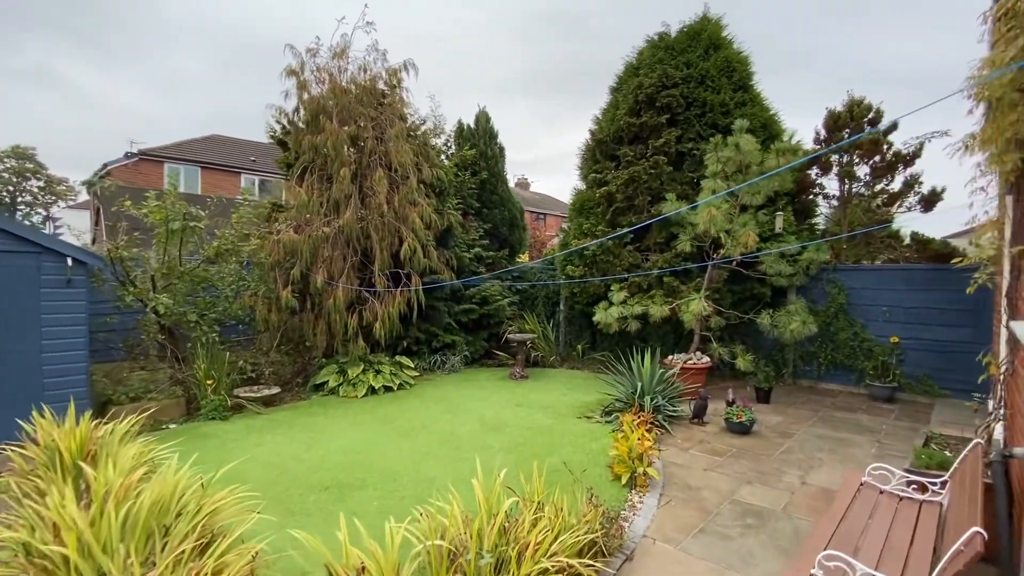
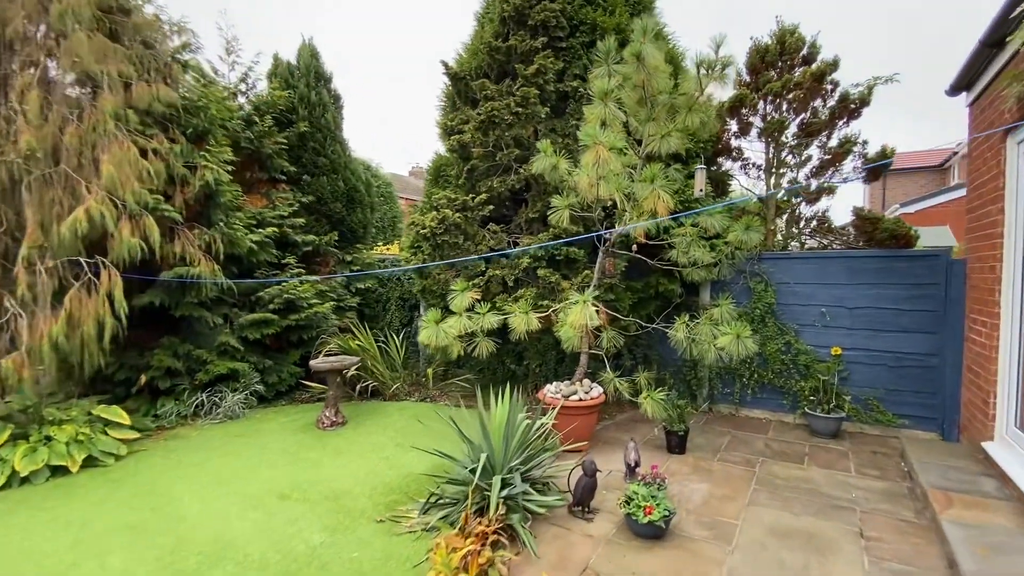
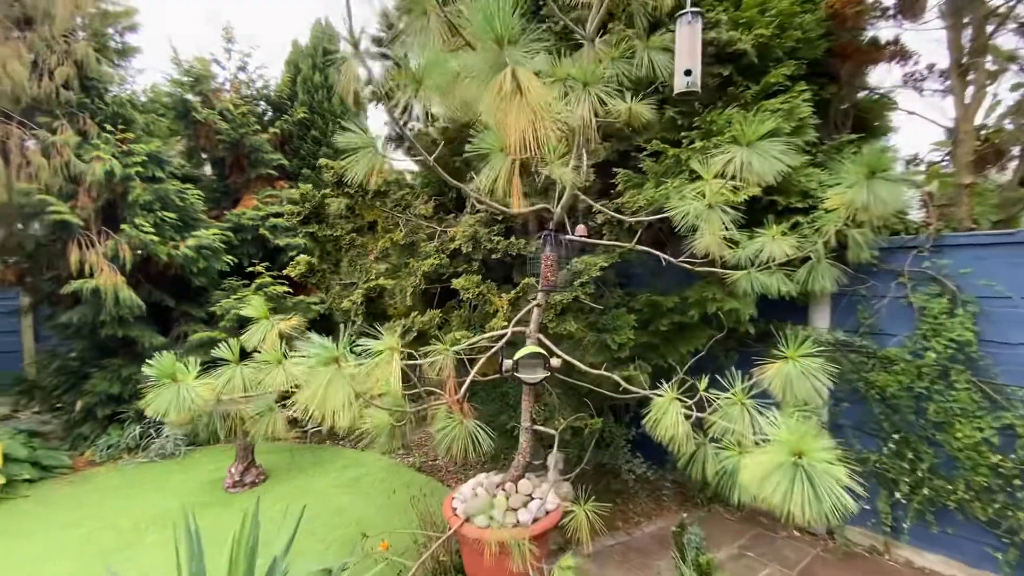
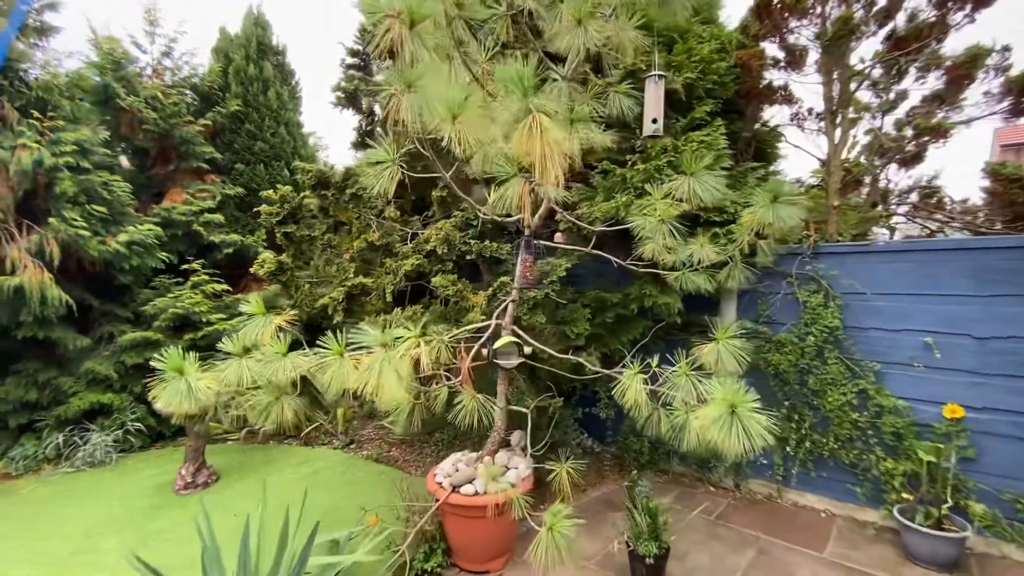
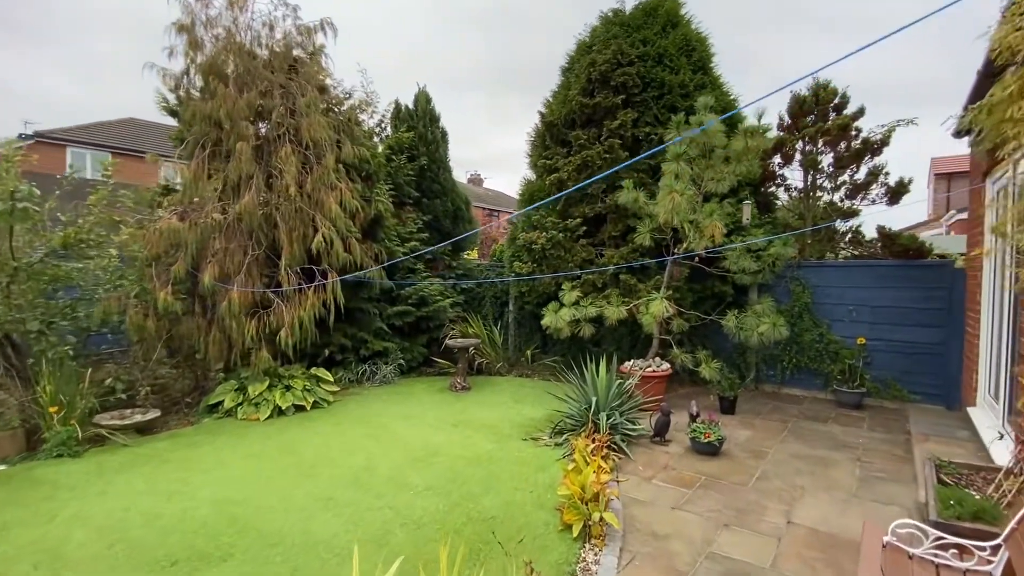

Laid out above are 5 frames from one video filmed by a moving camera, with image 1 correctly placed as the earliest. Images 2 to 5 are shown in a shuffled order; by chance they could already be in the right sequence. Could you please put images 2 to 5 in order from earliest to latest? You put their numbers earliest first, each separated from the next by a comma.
5, 2, 4, 3
